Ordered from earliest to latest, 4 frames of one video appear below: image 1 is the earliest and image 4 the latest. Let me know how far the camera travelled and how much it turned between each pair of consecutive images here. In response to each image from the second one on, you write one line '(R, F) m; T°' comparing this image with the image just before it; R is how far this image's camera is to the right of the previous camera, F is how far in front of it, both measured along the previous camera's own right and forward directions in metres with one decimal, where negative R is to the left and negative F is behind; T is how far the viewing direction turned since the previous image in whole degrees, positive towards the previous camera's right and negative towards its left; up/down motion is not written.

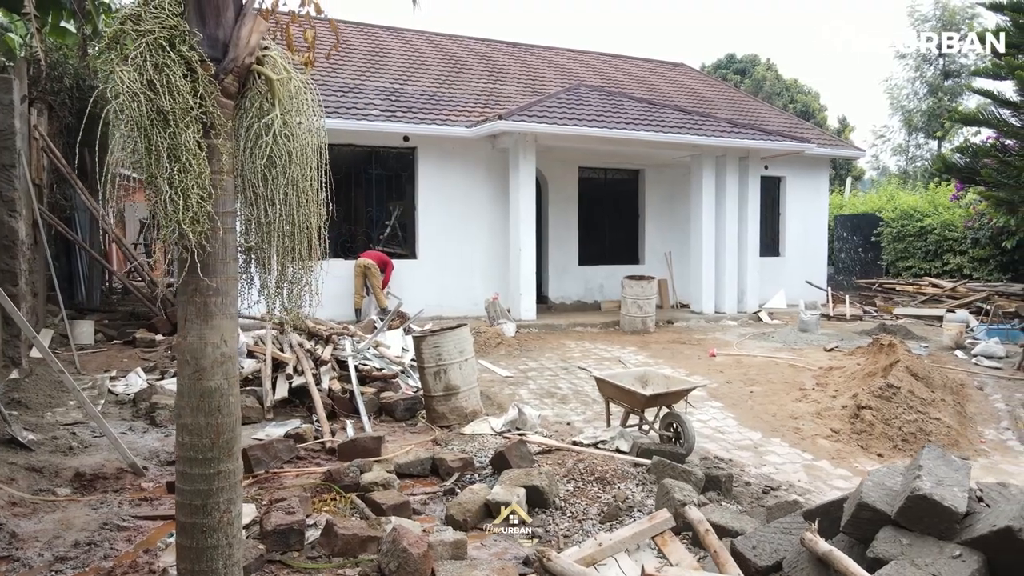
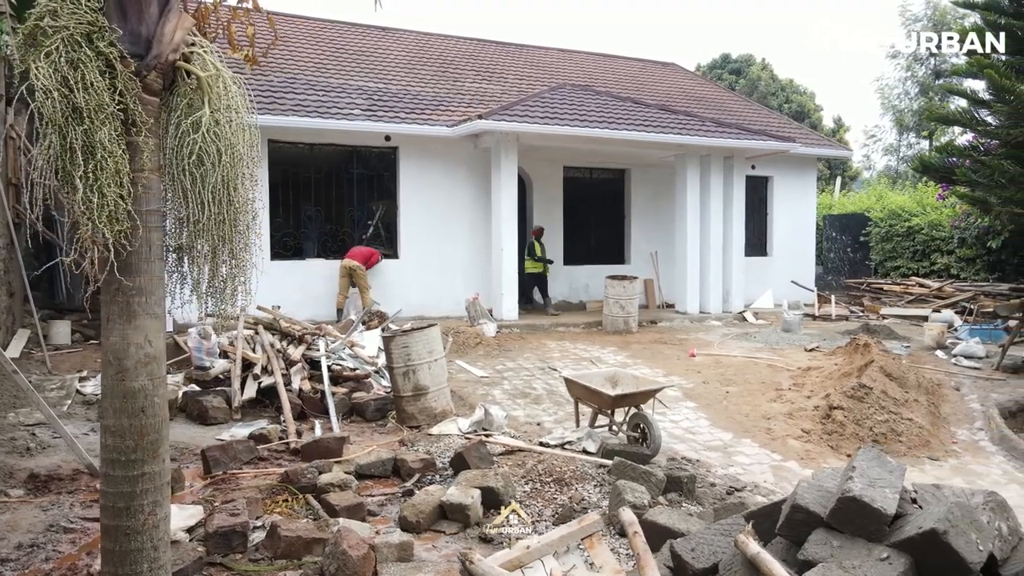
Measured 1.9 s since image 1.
(+0.3, 0.0) m; 0°
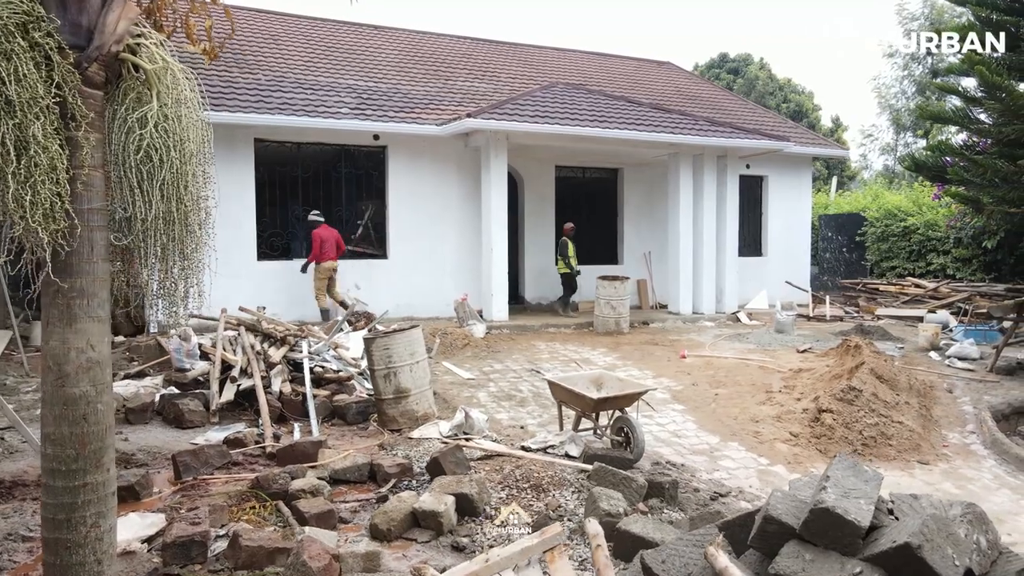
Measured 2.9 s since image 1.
(+0.2, +0.1) m; 0°
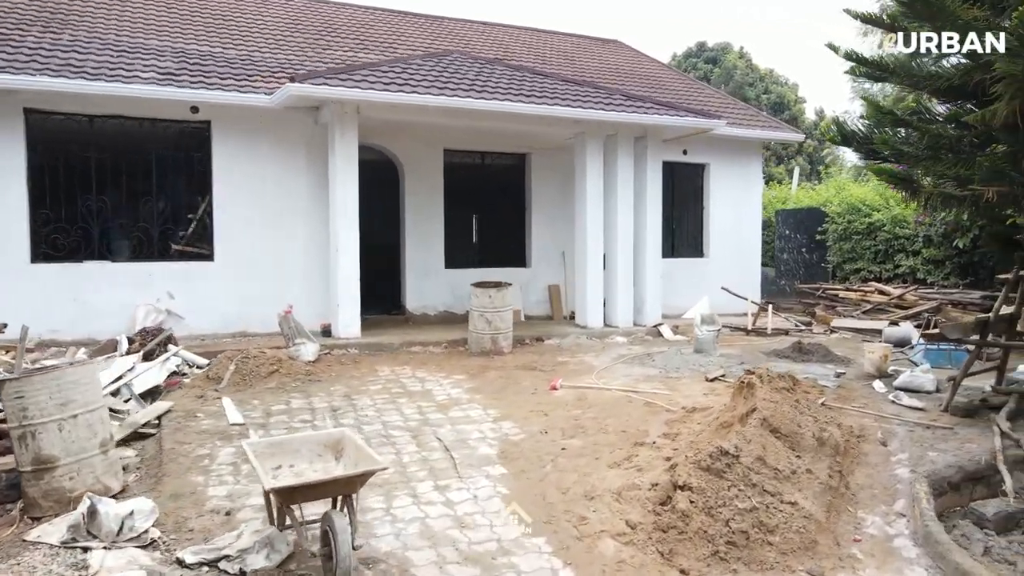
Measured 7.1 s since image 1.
(+1.9, +2.2) m; 0°
